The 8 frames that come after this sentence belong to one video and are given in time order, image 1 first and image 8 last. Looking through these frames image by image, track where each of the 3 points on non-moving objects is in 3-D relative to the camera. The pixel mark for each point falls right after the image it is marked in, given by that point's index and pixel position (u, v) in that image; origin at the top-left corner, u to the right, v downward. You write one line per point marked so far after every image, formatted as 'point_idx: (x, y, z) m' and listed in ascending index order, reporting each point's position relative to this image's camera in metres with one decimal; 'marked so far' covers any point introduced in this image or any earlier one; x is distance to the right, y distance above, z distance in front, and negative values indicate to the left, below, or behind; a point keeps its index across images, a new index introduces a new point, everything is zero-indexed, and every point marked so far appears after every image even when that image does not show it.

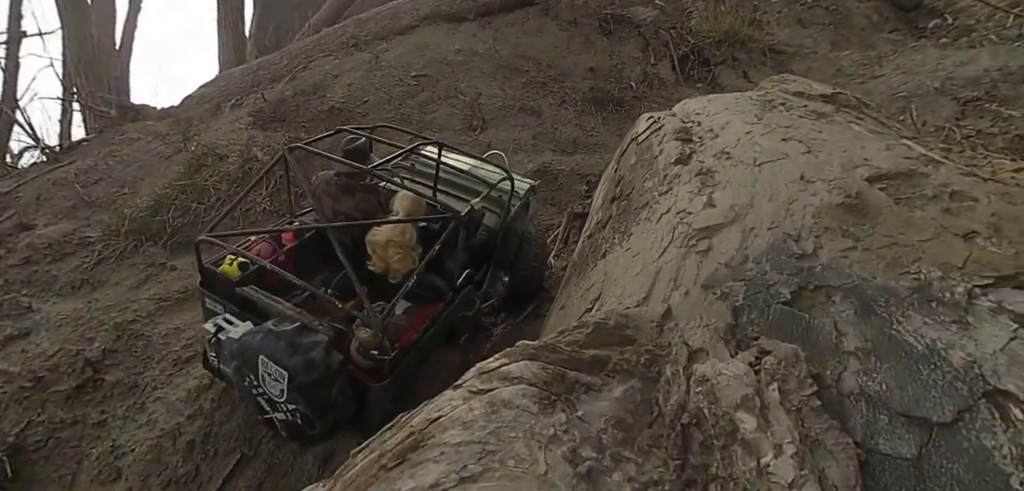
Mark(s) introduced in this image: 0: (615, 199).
0: (+0.7, +0.3, +4.0) m
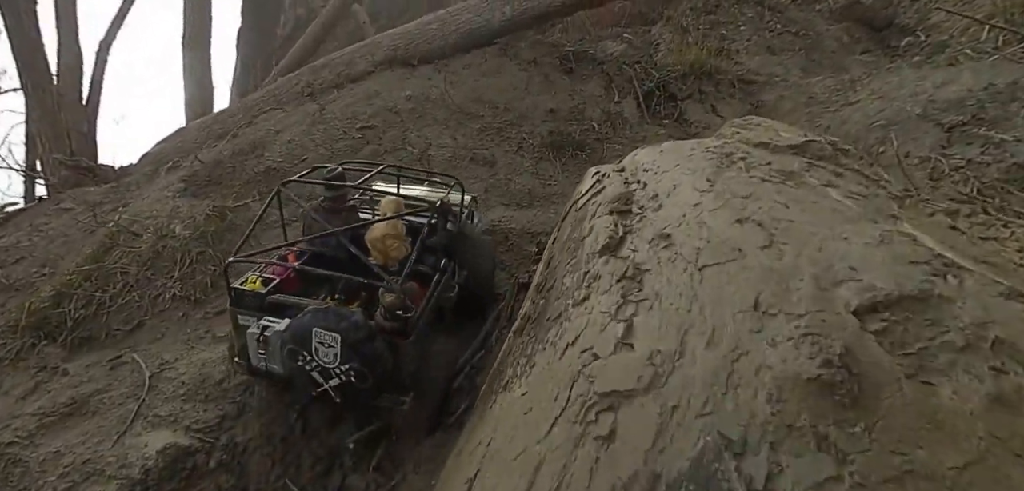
0: (+0.2, -0.3, +3.1) m
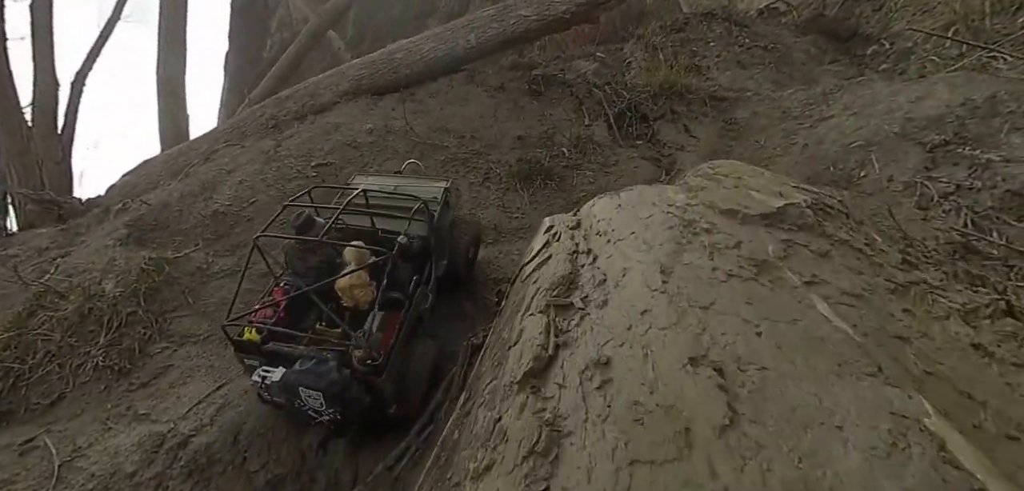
0: (-0.2, -0.7, +2.5) m
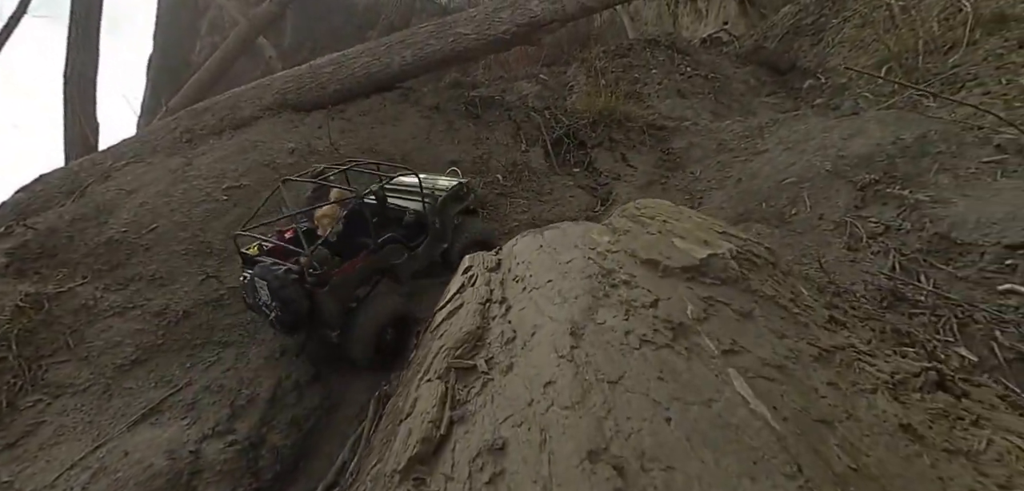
0: (-0.6, -0.9, +2.2) m
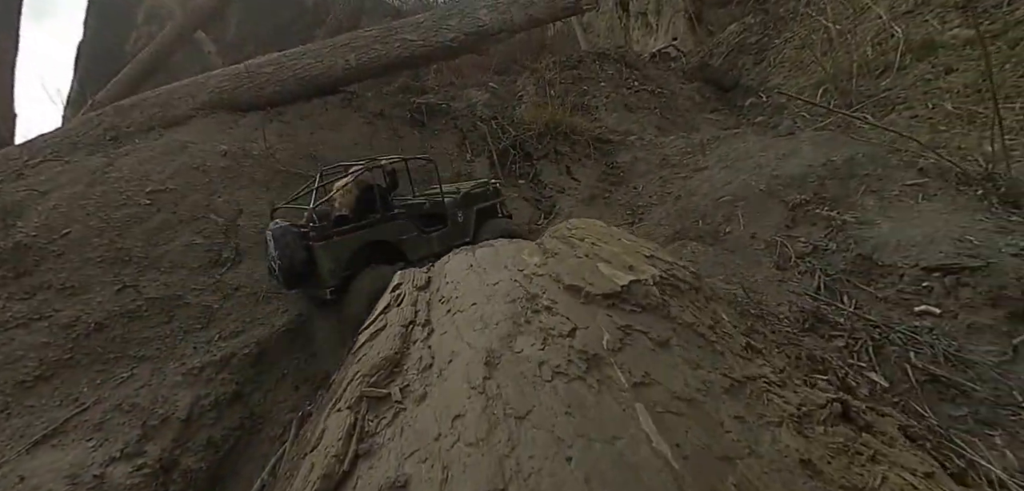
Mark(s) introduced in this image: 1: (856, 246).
0: (-1.0, -1.0, +2.1) m
1: (+2.0, 0.0, +3.1) m
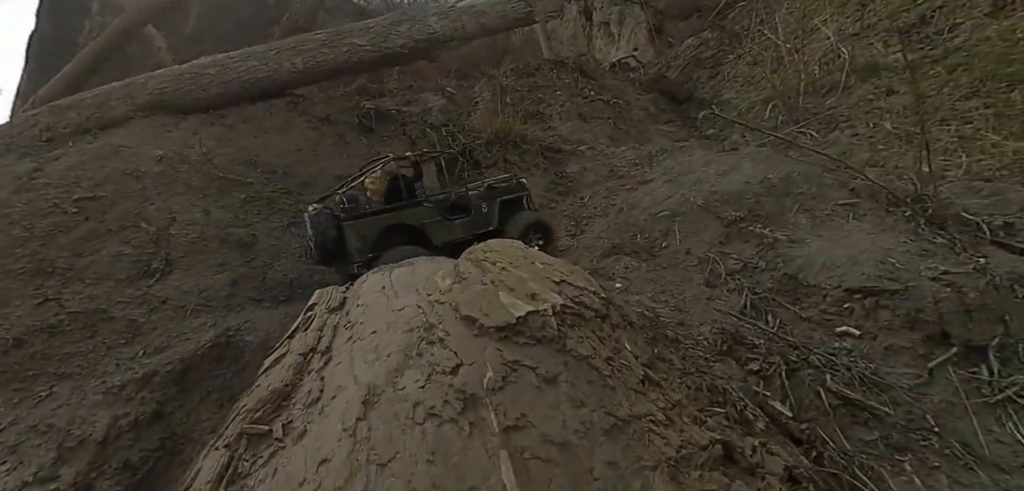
0: (-1.4, -1.1, +2.0) m
1: (+1.6, -0.1, +3.1) m
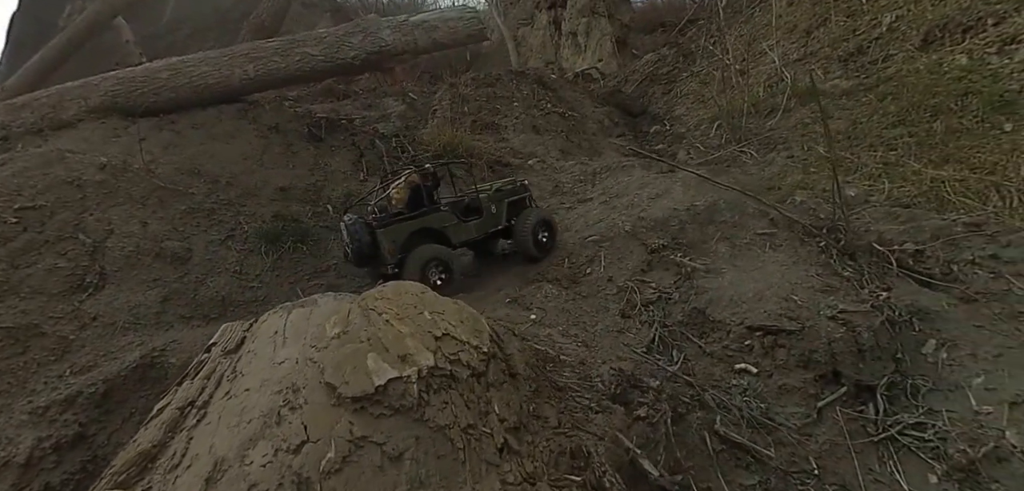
0: (-1.8, -1.3, +2.1) m
1: (+1.1, -0.3, +3.2) m
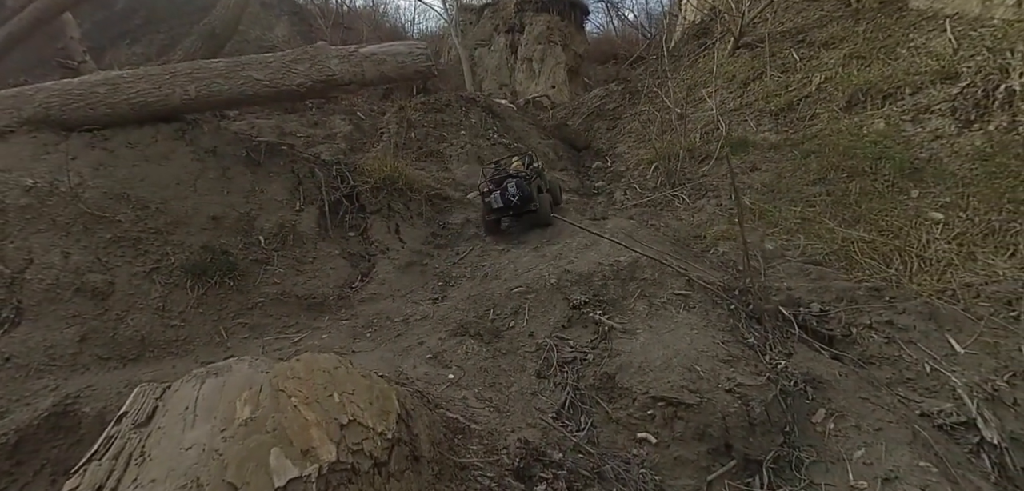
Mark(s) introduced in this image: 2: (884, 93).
0: (-2.3, -1.6, +2.1) m
1: (+0.6, -0.7, +3.3) m
2: (+3.4, +1.4, +4.9) m
